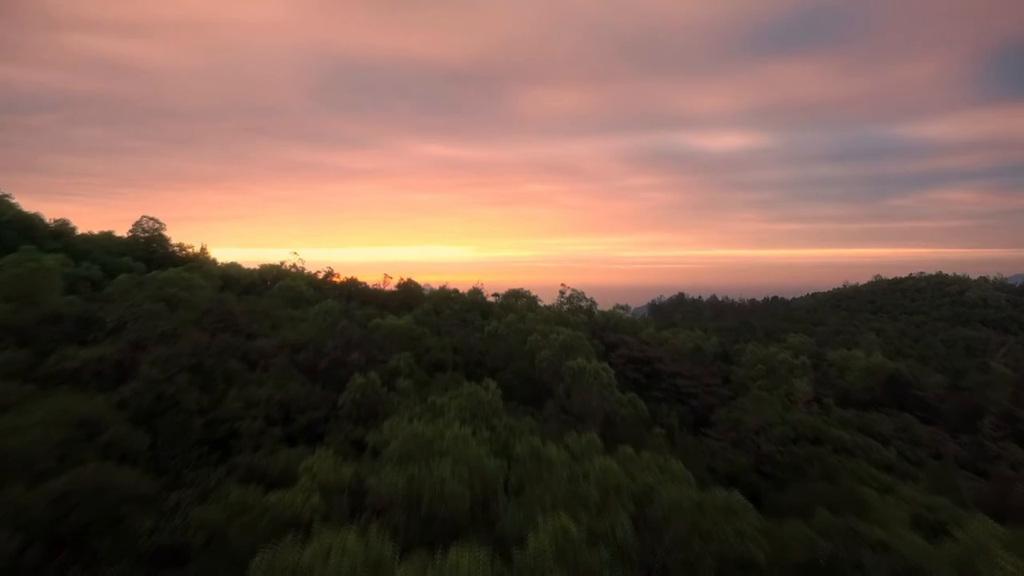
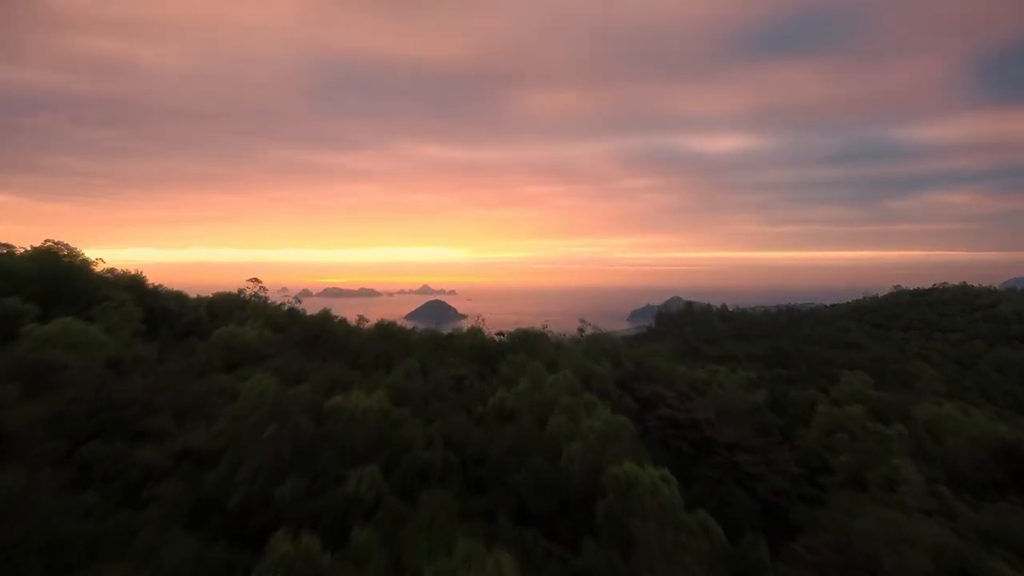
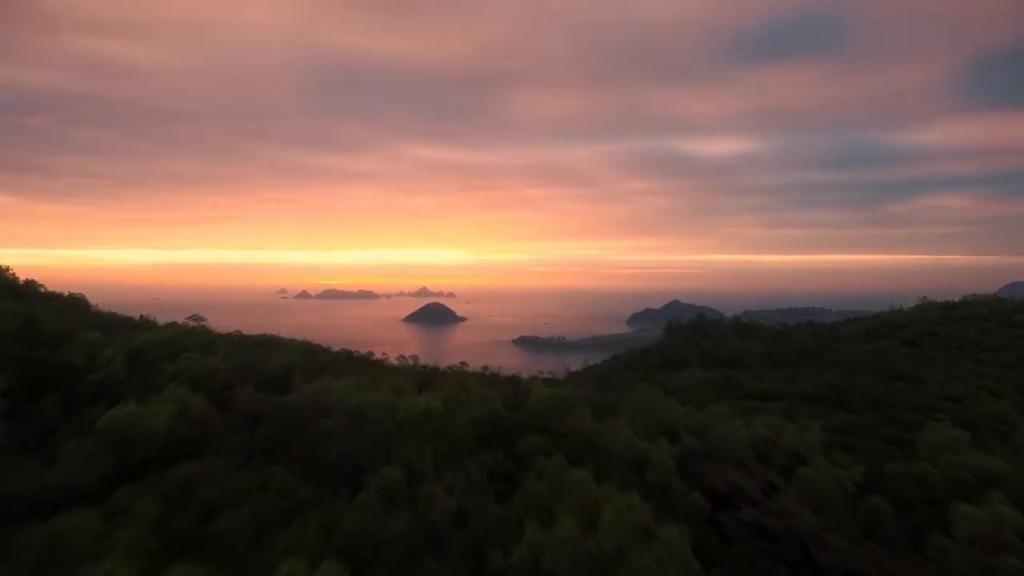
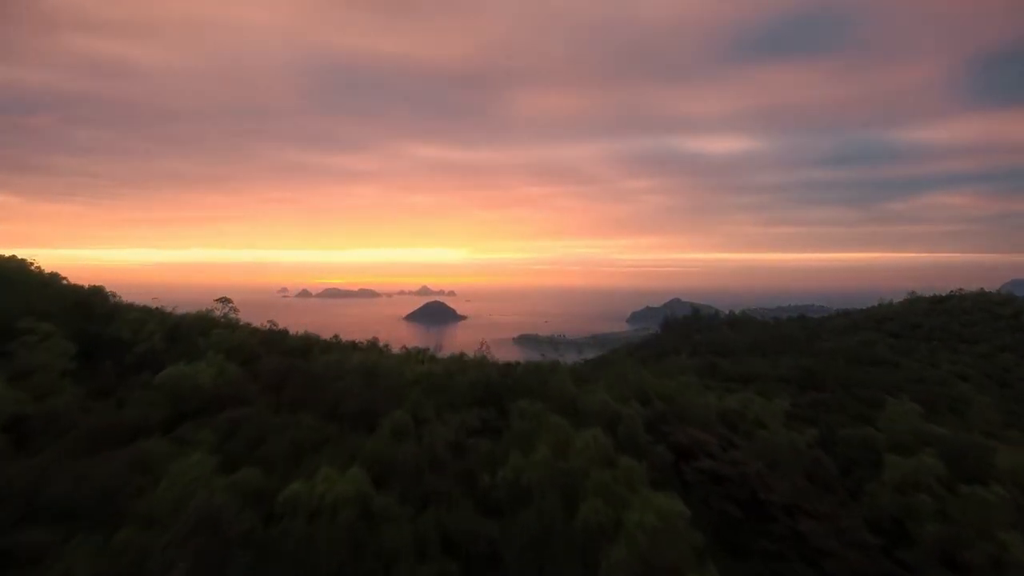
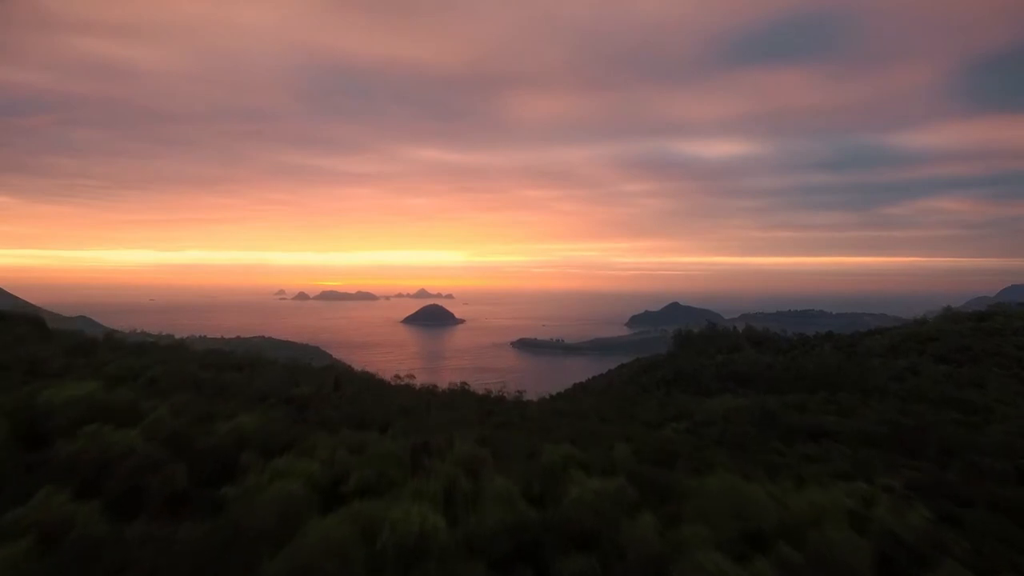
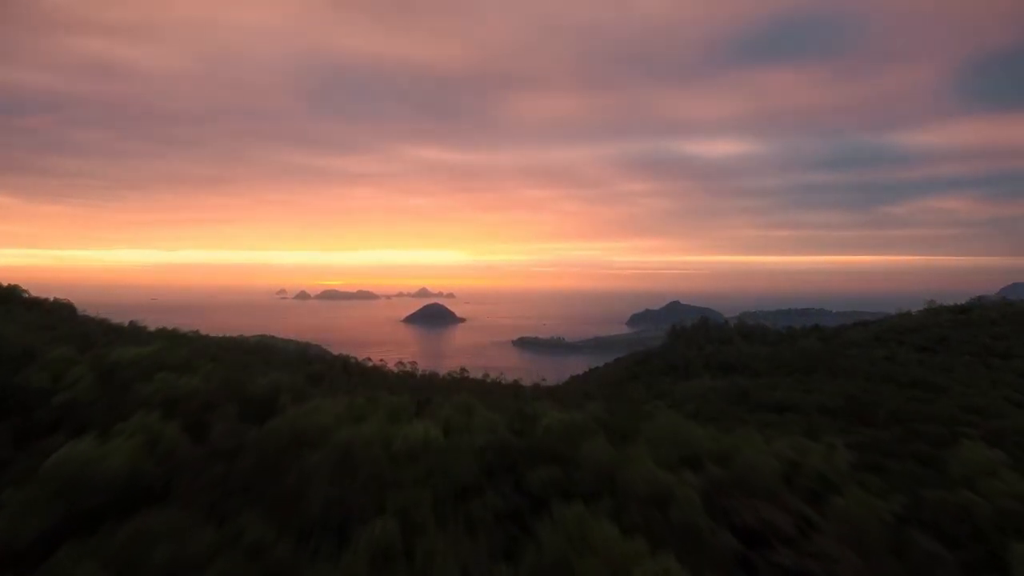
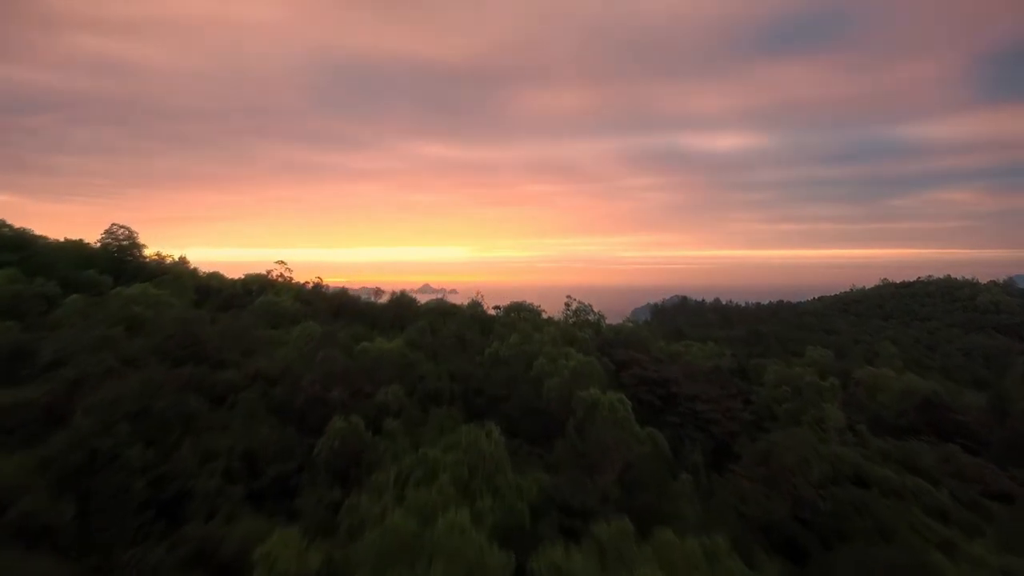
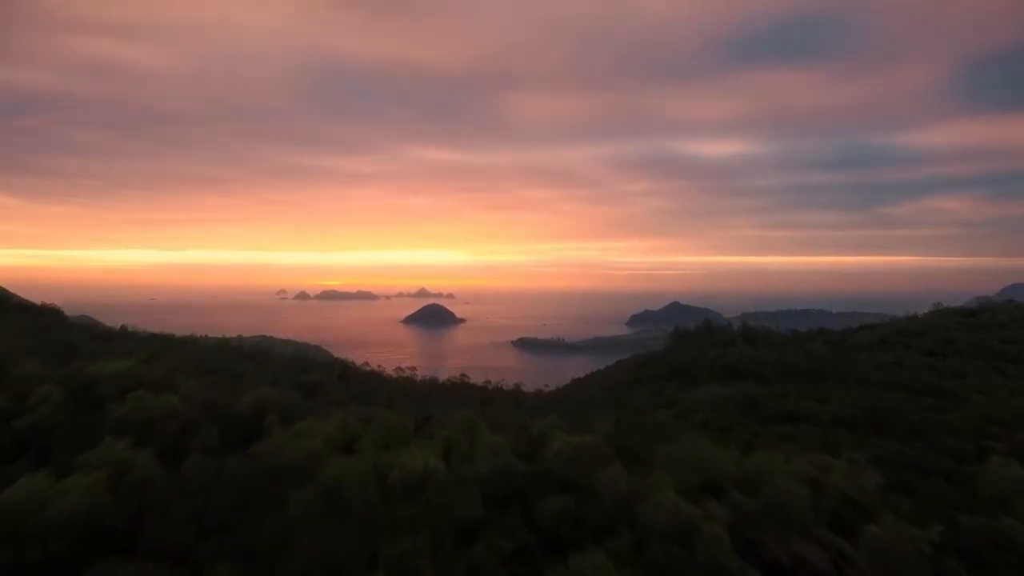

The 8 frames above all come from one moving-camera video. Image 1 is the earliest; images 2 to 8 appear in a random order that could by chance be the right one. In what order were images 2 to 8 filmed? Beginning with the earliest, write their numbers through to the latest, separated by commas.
7, 2, 4, 3, 6, 8, 5
